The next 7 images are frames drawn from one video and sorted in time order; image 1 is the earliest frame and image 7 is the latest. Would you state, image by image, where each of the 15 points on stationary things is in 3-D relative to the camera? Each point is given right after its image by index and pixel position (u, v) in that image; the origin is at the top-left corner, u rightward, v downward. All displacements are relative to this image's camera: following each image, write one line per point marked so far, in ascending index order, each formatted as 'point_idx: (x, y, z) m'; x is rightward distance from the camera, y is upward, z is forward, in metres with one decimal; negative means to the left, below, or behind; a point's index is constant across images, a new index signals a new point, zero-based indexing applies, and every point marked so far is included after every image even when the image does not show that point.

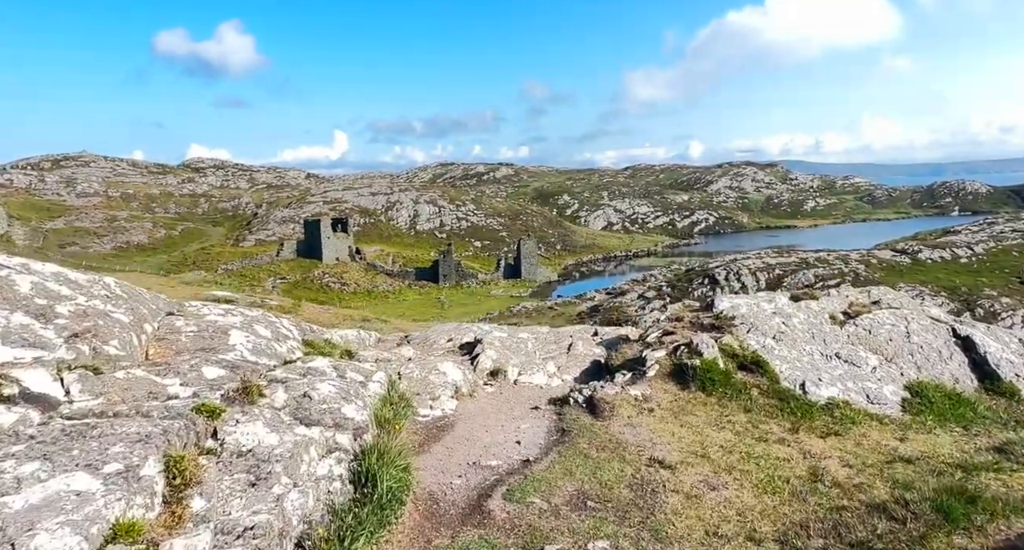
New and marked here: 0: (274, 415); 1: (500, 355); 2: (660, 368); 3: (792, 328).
0: (-3.5, -2.1, +9.4) m
1: (-0.3, -2.2, +17.1) m
2: (+3.6, -2.3, +15.8) m
3: (+8.0, -1.5, +18.3) m
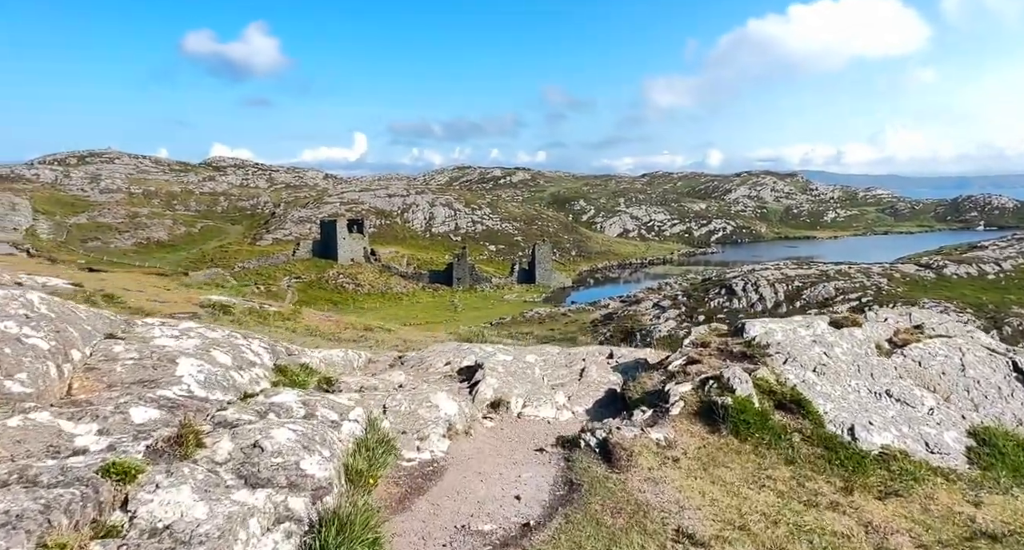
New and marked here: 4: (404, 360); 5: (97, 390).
0: (-3.6, -2.4, +7.5) m
1: (-0.2, -2.6, +15.2) m
2: (+3.7, -2.8, +13.8) m
3: (+8.1, -2.2, +16.2) m
4: (-2.8, -2.2, +16.9) m
5: (-5.6, -1.6, +8.7) m
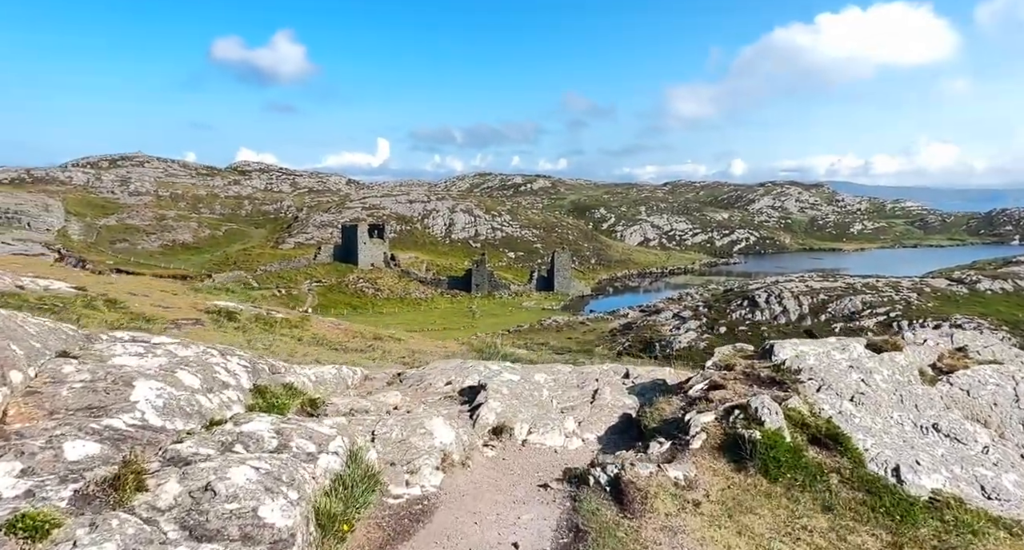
0: (-3.7, -2.5, +6.4) m
1: (-0.1, -2.9, +13.9) m
2: (+3.8, -3.2, +12.4) m
3: (+8.3, -2.6, +14.7) m
4: (-2.7, -2.5, +15.8) m
5: (-5.7, -1.7, +7.6) m
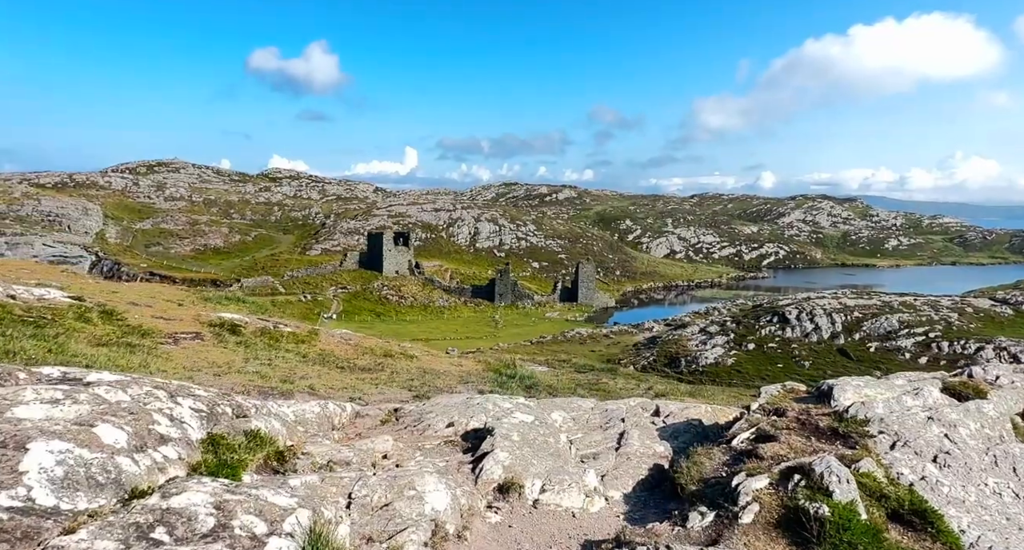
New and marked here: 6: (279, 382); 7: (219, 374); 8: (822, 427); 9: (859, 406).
0: (-3.7, -2.8, +4.4) m
1: (+0.1, -3.4, +11.8) m
2: (+3.9, -3.7, +10.1) m
3: (+8.5, -3.3, +12.2) m
4: (-2.4, -3.0, +13.7) m
5: (-5.7, -2.0, +5.7) m
6: (-6.6, -3.0, +17.9) m
7: (-7.8, -2.6, +17.0) m
8: (+6.3, -3.1, +13.0) m
9: (+7.3, -2.8, +13.6) m
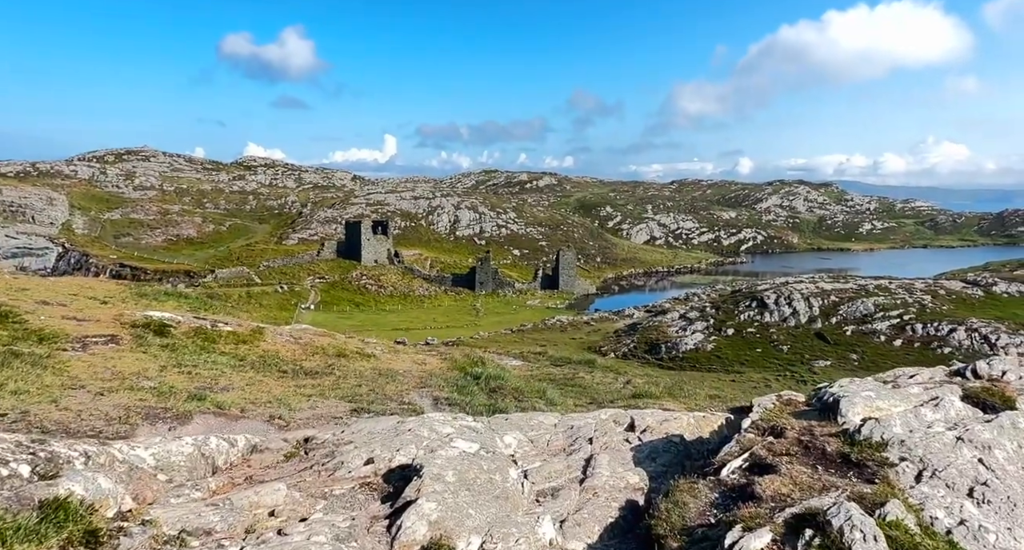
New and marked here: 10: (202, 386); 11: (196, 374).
0: (-4.5, -3.0, +1.6) m
1: (-0.9, -3.3, +9.1) m
2: (+3.0, -3.6, +7.6) m
3: (+7.5, -3.1, +9.8) m
4: (-3.4, -2.9, +11.0) m
5: (-6.5, -2.1, +2.9) m
6: (-7.8, -2.9, +15.1) m
7: (-9.0, -2.6, +14.2) m
8: (+5.2, -2.9, +10.5) m
9: (+6.3, -2.6, +11.1) m
10: (-8.5, -3.1, +17.7) m
11: (-9.6, -3.0, +19.4) m
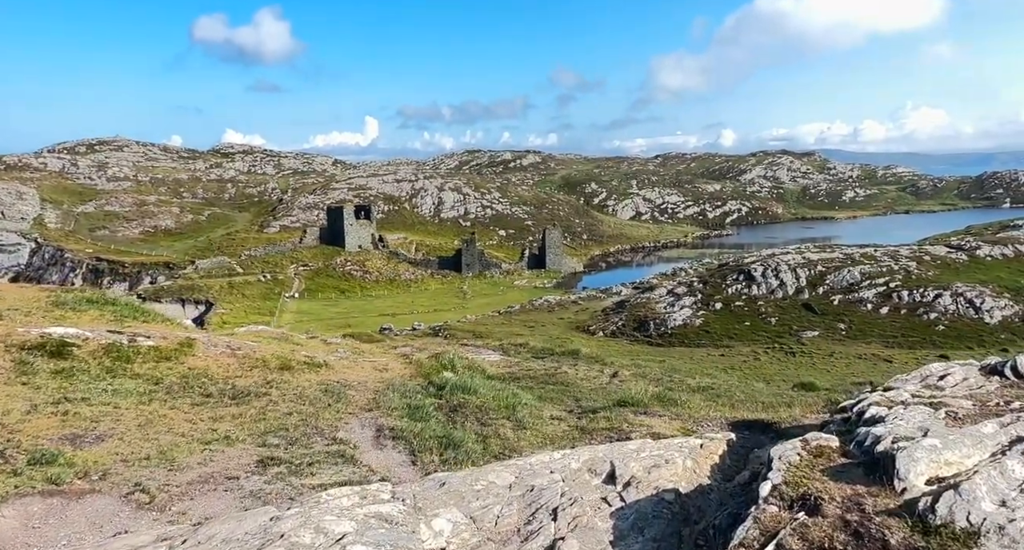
0: (-5.3, -3.8, -2.0) m
1: (-1.8, -3.7, +5.6) m
2: (+2.1, -4.0, +4.1) m
3: (+6.6, -3.2, +6.4) m
4: (-4.4, -3.4, +7.4) m
5: (-7.3, -3.0, -0.8) m
6: (-8.8, -3.4, +11.4) m
7: (-10.0, -3.1, +10.4) m
8: (+4.3, -3.1, +7.1) m
9: (+5.3, -2.7, +7.7) m
10: (-9.6, -3.5, +14.0) m
11: (-10.7, -3.4, +15.7) m
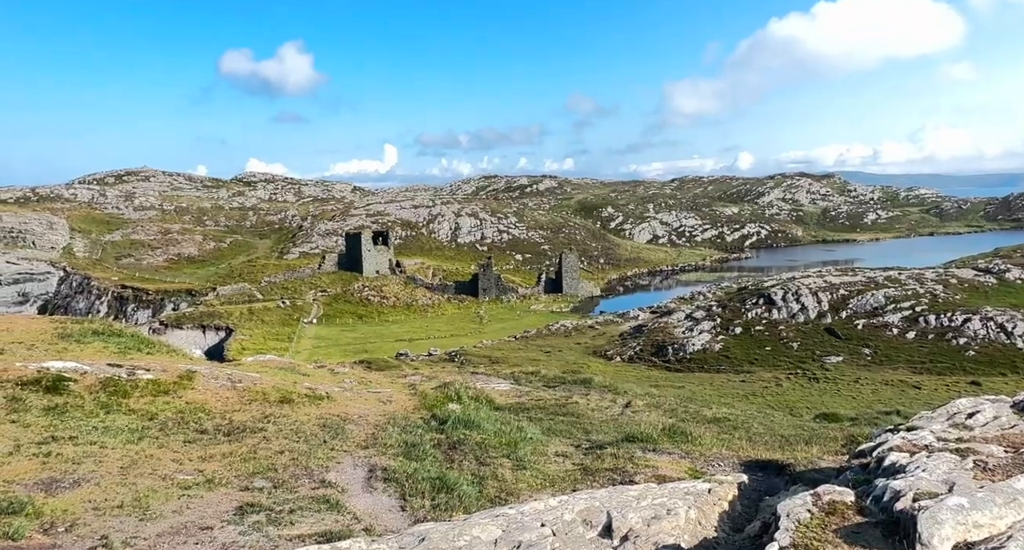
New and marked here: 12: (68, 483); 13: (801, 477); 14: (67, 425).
0: (-5.8, -3.9, -2.6) m
1: (-2.1, -4.2, +4.8) m
2: (+1.7, -4.3, +3.3) m
3: (+6.3, -3.6, +5.5) m
4: (-4.7, -3.9, +6.7) m
5: (-7.9, -3.2, -1.3) m
6: (-9.0, -4.1, +10.9) m
7: (-10.2, -3.8, +9.9) m
8: (+4.0, -3.5, +6.2) m
9: (+5.0, -3.2, +6.8) m
10: (-9.7, -4.3, +13.4) m
11: (-10.8, -4.3, +15.2) m
12: (-9.2, -4.3, +13.3) m
13: (+6.4, -4.5, +14.3) m
14: (-12.5, -4.2, +18.0) m
